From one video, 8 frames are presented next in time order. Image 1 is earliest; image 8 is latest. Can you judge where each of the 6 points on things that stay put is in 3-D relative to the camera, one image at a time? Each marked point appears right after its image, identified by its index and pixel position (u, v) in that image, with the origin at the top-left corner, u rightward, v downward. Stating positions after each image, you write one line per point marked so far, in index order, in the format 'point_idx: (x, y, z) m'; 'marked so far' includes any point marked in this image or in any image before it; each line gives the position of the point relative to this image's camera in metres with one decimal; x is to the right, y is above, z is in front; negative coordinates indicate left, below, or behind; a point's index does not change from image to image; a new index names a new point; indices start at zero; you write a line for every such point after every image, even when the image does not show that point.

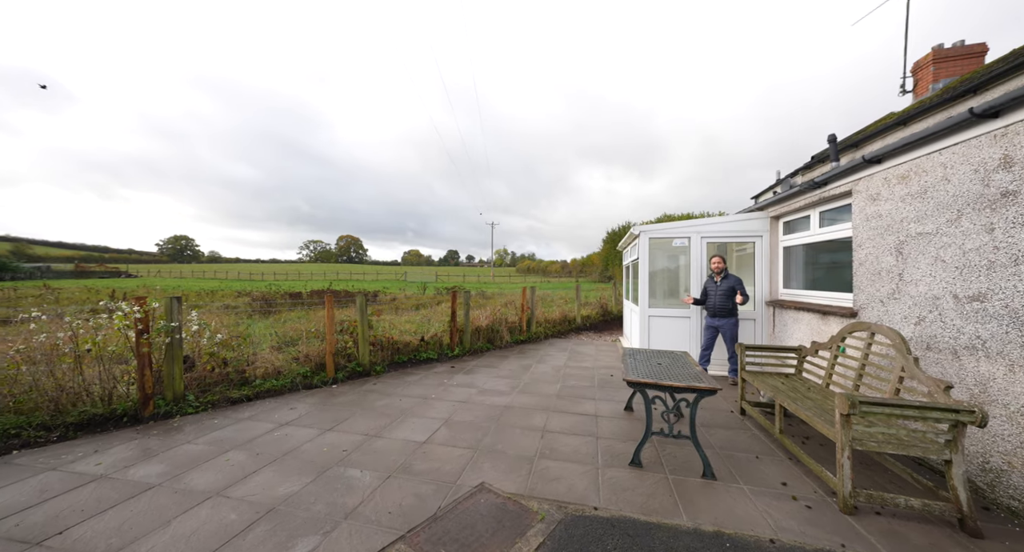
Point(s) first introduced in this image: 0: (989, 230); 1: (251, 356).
0: (+3.5, +0.3, +2.9) m
1: (-3.4, -1.0, +5.3) m
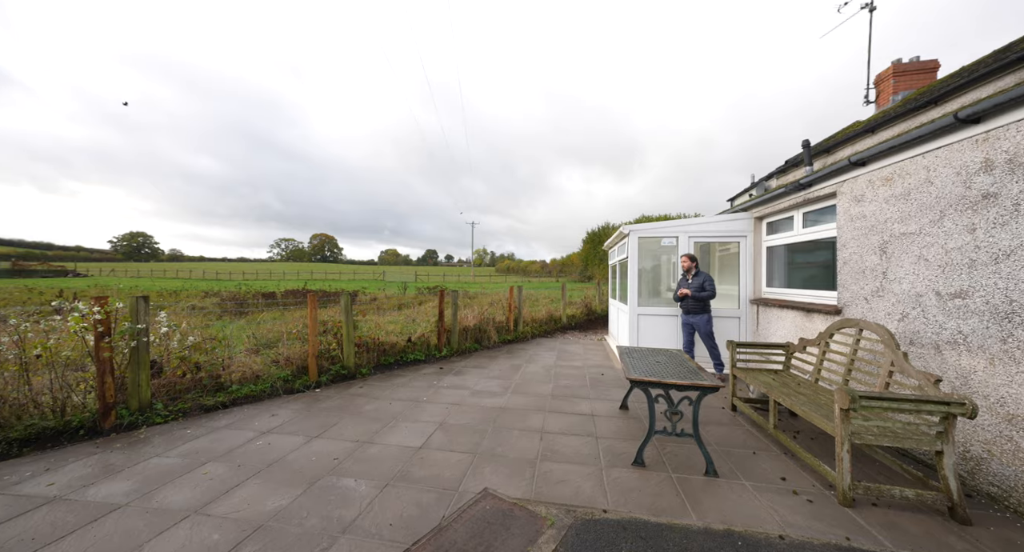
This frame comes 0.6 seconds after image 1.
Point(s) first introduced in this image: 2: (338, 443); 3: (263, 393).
0: (+3.5, +0.3, +3.1) m
1: (-3.5, -1.0, +5.0) m
2: (-1.6, -1.6, +3.7) m
3: (-3.0, -1.4, +4.9) m
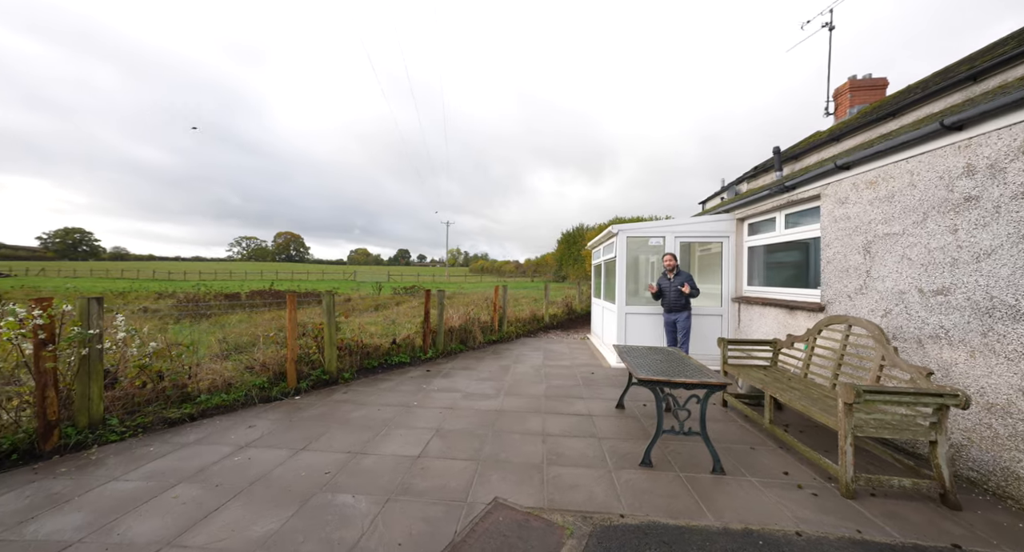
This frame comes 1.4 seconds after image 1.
0: (+3.5, +0.4, +3.2) m
1: (-3.6, -1.0, +4.6) m
2: (-1.6, -1.5, +3.5) m
3: (-3.1, -1.4, +4.6) m
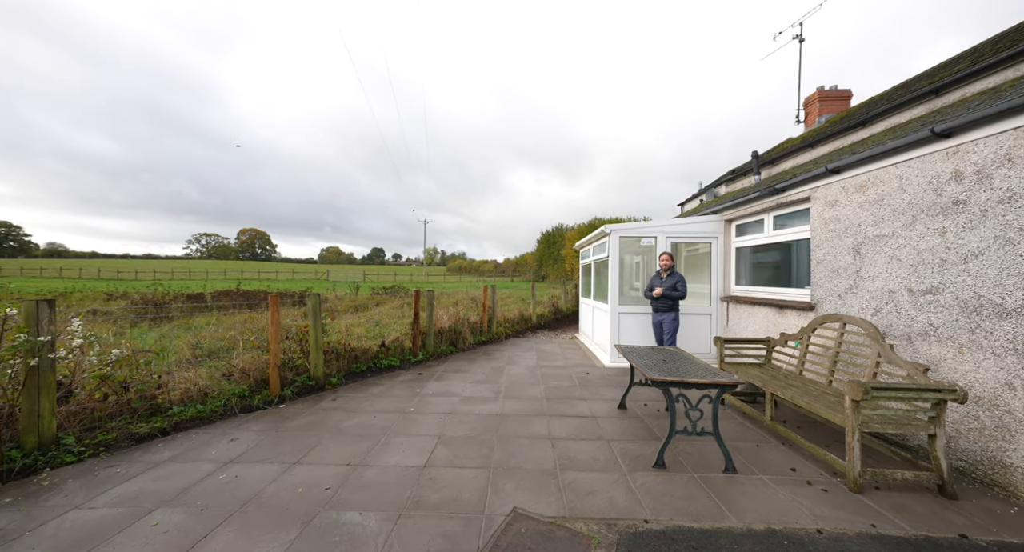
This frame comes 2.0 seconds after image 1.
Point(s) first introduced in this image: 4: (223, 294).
0: (+3.6, +0.4, +3.4) m
1: (-3.6, -1.0, +4.2) m
2: (-1.5, -1.6, +3.2) m
3: (-3.1, -1.4, +4.2) m
4: (-8.2, -0.5, +11.3) m
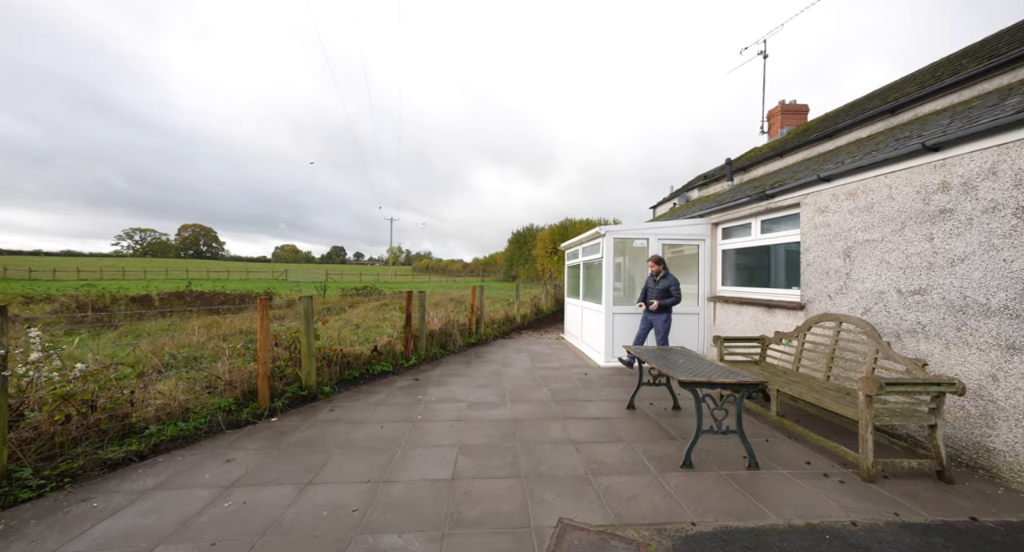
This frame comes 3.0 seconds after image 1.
0: (+3.8, +0.3, +3.7) m
1: (-3.4, -1.1, +3.7) m
2: (-1.3, -1.6, +3.0) m
3: (-2.9, -1.5, +3.8) m
4: (-8.8, -0.5, +10.3) m
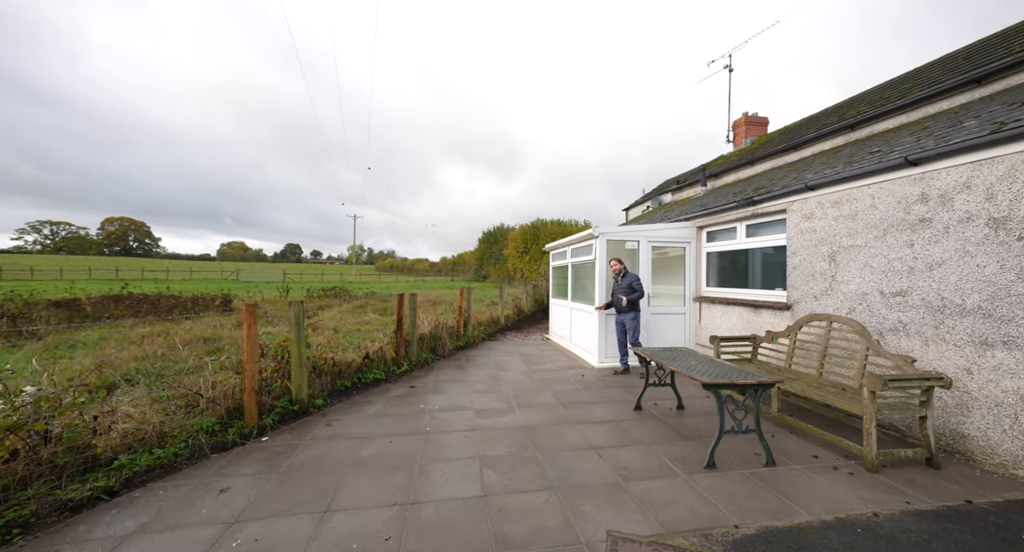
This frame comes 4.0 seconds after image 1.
0: (+4.0, +0.3, +4.1) m
1: (-3.2, -1.1, +3.2) m
2: (-1.0, -1.6, +2.7) m
3: (-2.7, -1.5, +3.3) m
4: (-9.3, -0.5, +9.1) m
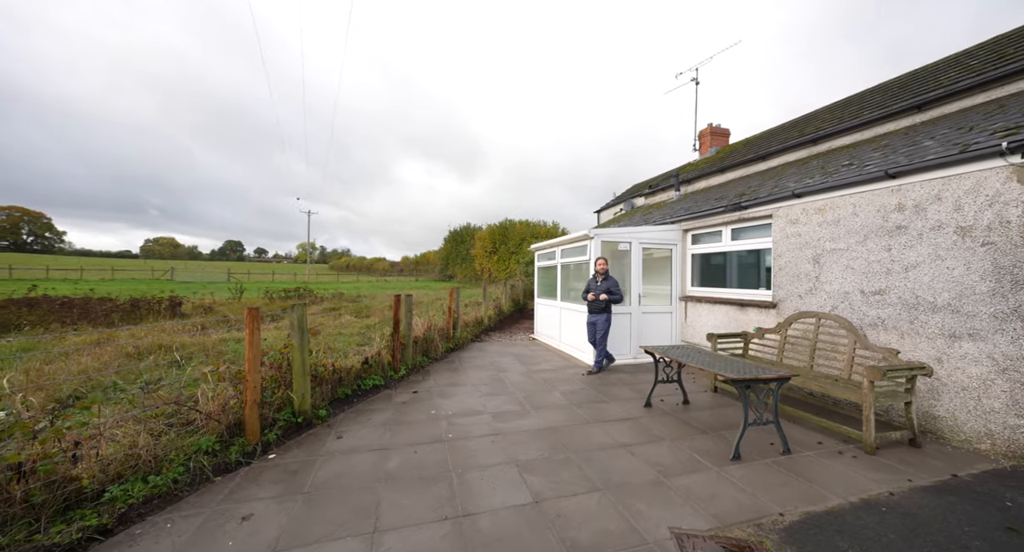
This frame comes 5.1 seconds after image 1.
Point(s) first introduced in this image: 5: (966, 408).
0: (+4.2, +0.3, +4.5) m
1: (-2.9, -1.1, +2.7) m
2: (-0.6, -1.6, +2.6) m
3: (-2.4, -1.5, +2.9) m
4: (-9.6, -0.5, +7.8) m
5: (+4.3, -1.3, +3.9) m
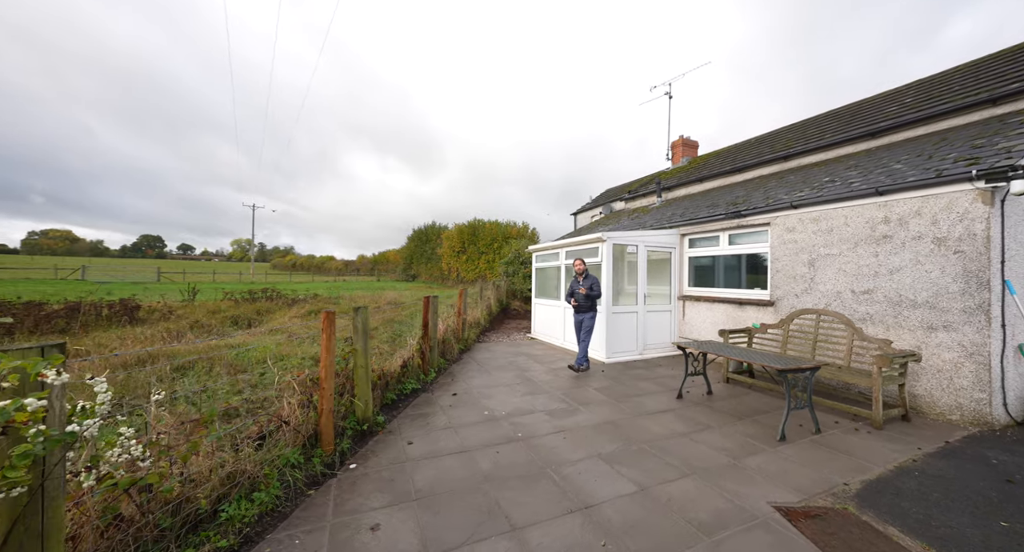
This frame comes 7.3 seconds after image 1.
0: (+4.7, +0.3, +5.3) m
1: (-2.0, -1.1, +2.3) m
2: (+0.3, -1.6, +2.6) m
3: (-1.6, -1.5, +2.6) m
4: (-9.5, -0.5, +6.2) m
5: (+4.9, -1.3, +4.7) m
